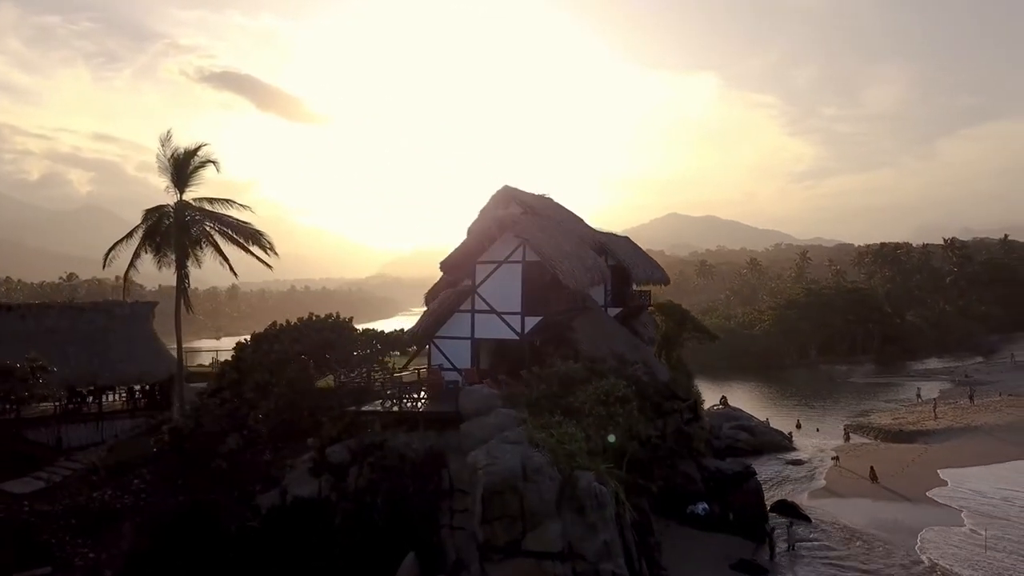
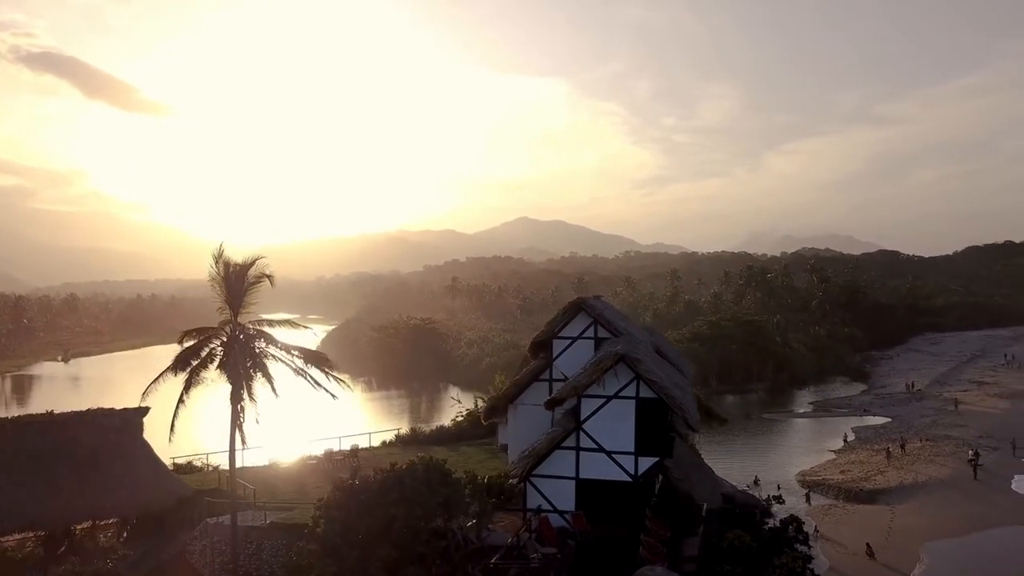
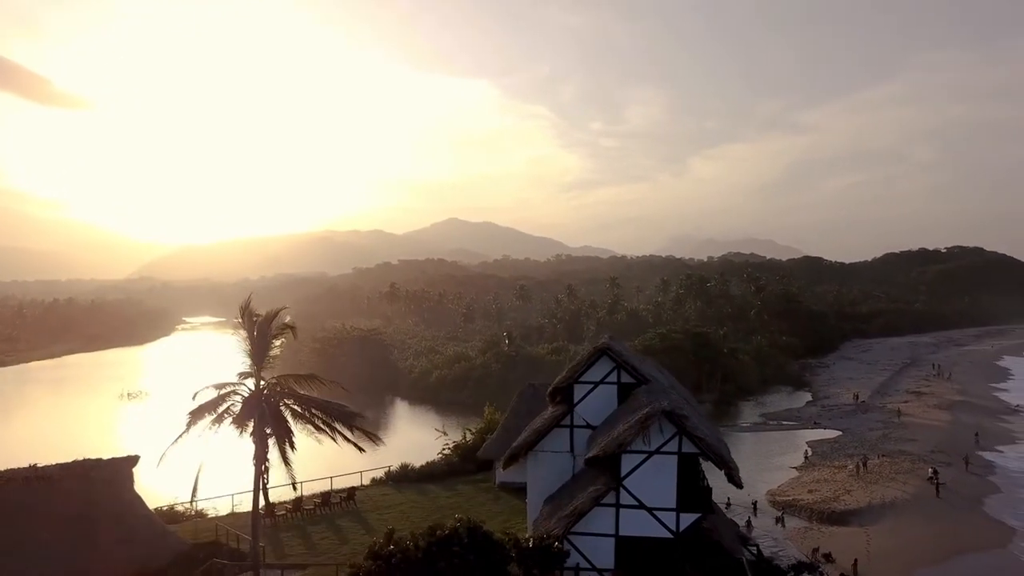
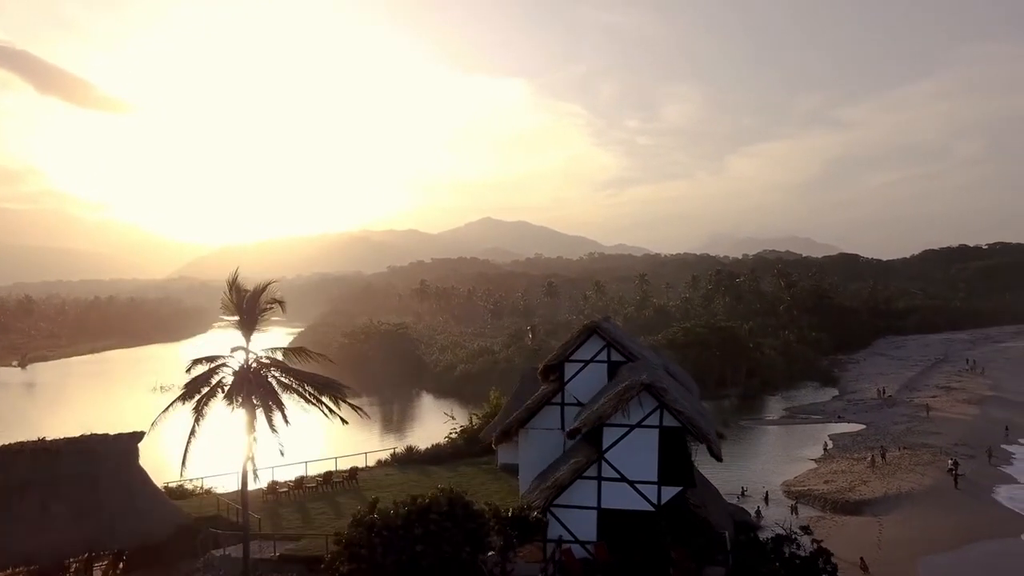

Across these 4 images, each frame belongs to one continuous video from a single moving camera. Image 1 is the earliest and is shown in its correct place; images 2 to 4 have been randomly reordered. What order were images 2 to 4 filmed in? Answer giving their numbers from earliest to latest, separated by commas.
2, 4, 3
